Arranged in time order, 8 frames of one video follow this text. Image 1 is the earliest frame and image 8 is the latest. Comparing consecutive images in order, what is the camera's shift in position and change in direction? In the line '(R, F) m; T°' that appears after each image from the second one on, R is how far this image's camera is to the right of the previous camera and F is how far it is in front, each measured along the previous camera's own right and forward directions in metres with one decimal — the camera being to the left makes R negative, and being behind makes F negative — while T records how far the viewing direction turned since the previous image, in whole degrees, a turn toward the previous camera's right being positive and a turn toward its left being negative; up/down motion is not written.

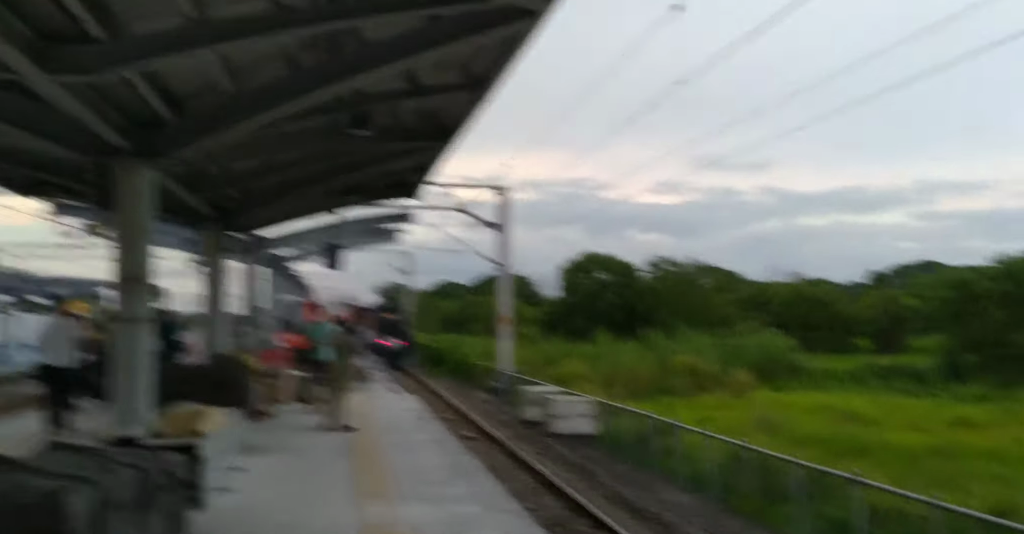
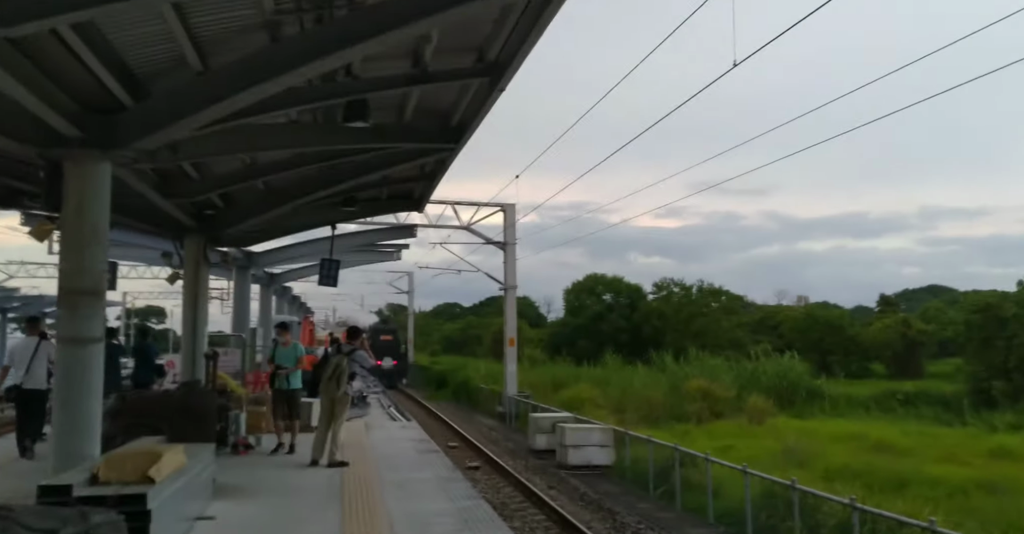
(-0.1, +1.3) m; 0°
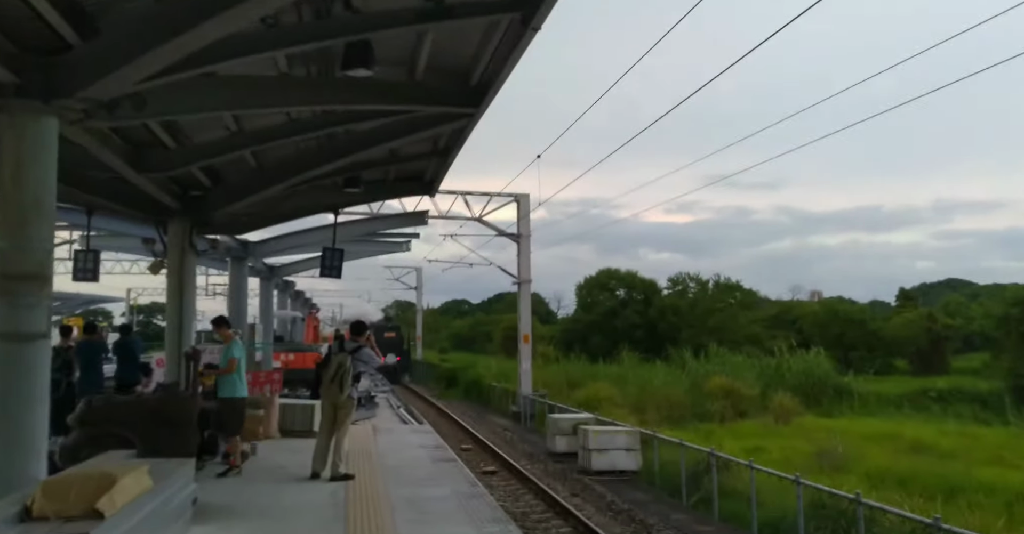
(-0.2, +1.3) m; -1°
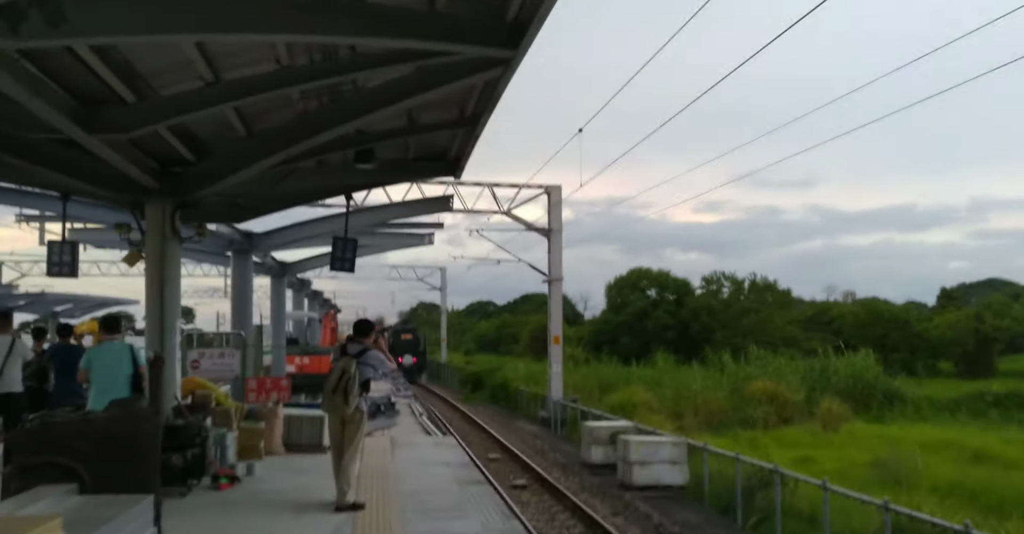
(-0.1, +1.6) m; -2°
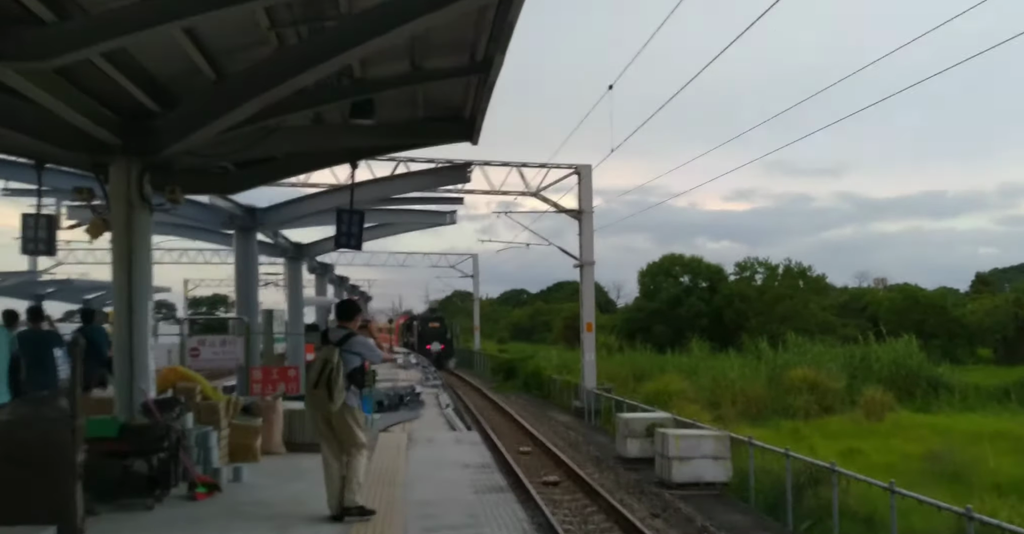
(+0.1, +1.2) m; -2°
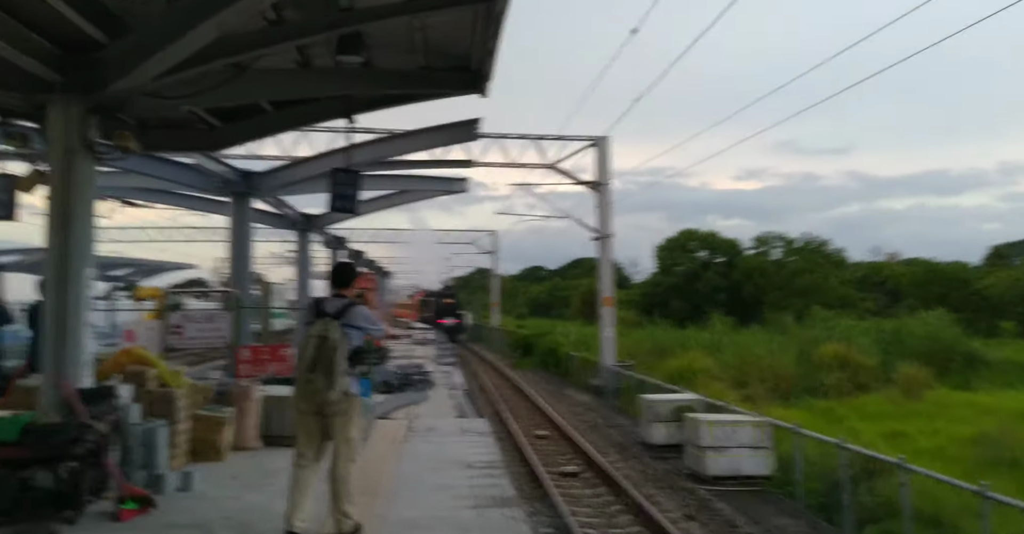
(0.0, +1.6) m; -1°
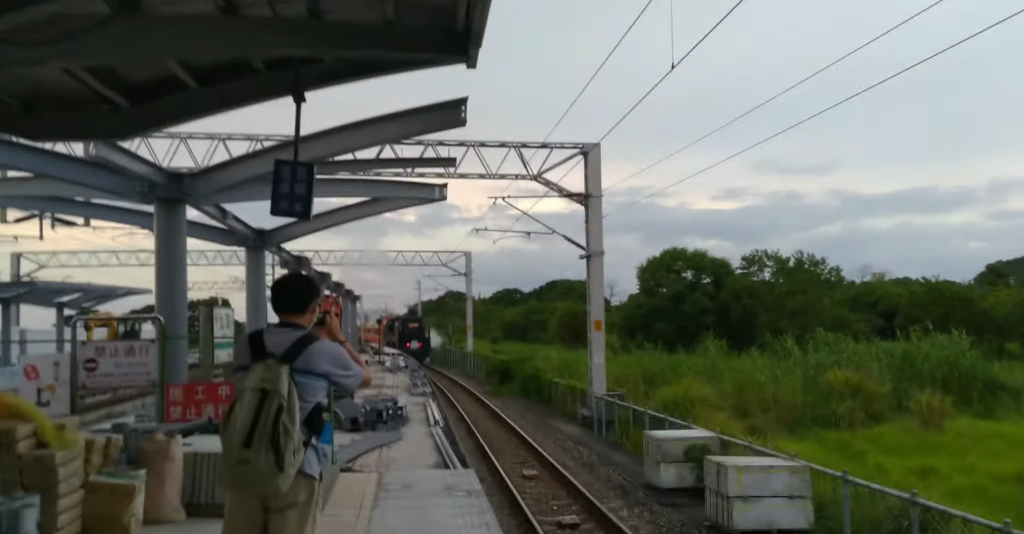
(-0.2, +2.1) m; +1°
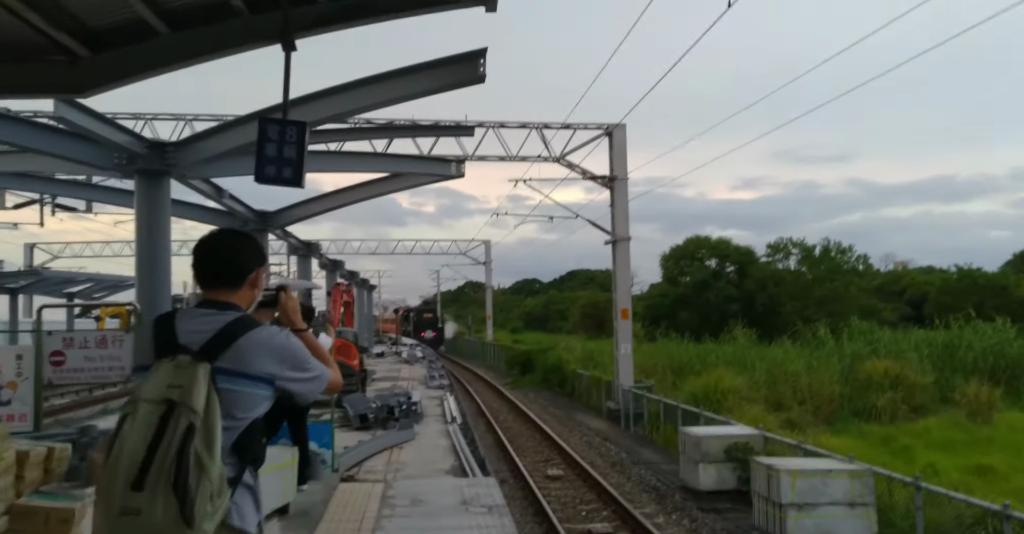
(-0.1, +1.2) m; -1°
